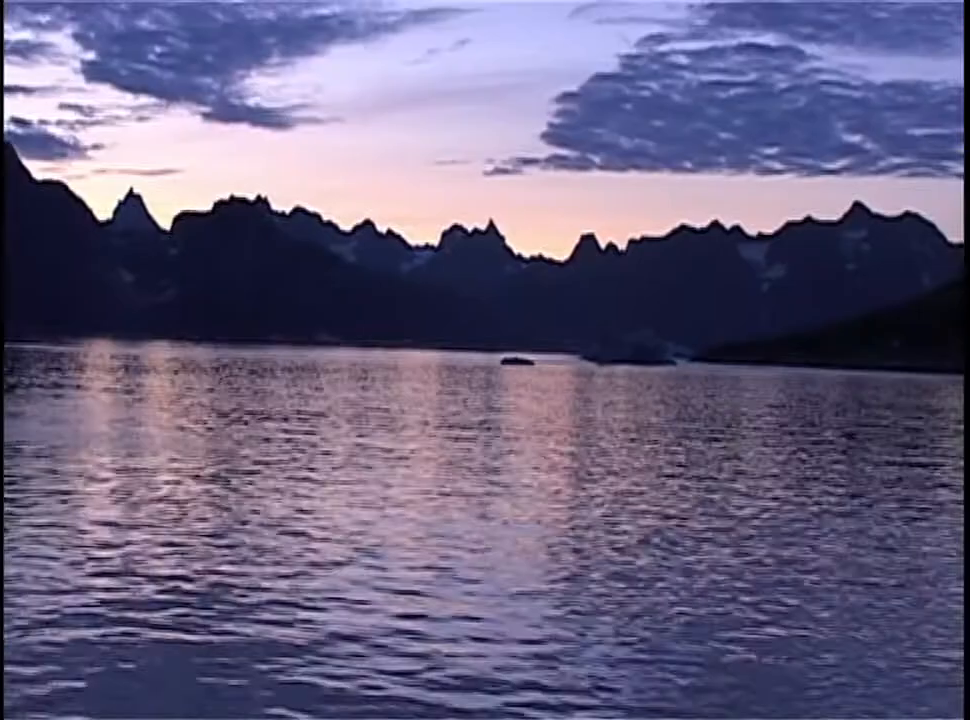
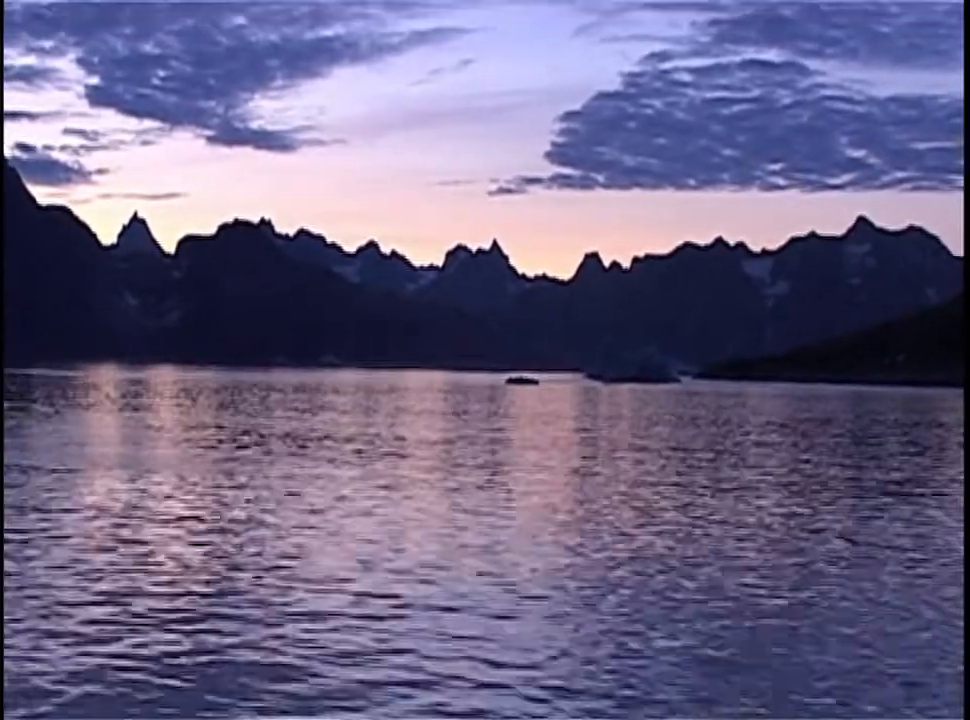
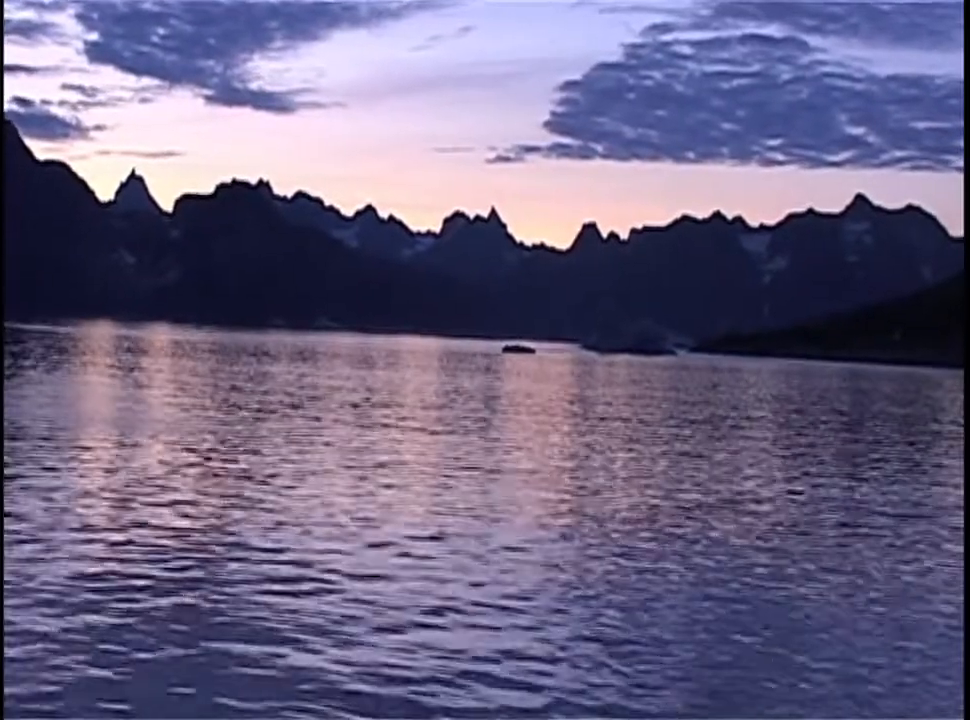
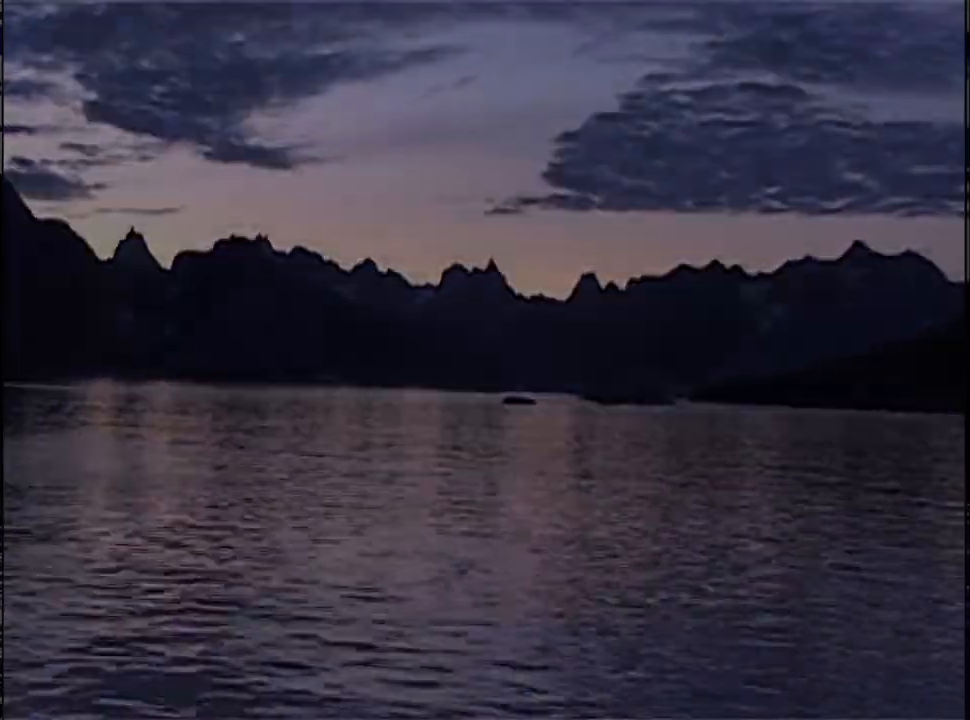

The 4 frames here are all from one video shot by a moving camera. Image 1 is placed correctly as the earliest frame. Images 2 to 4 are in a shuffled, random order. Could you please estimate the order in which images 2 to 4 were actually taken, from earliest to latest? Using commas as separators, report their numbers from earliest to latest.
3, 2, 4
